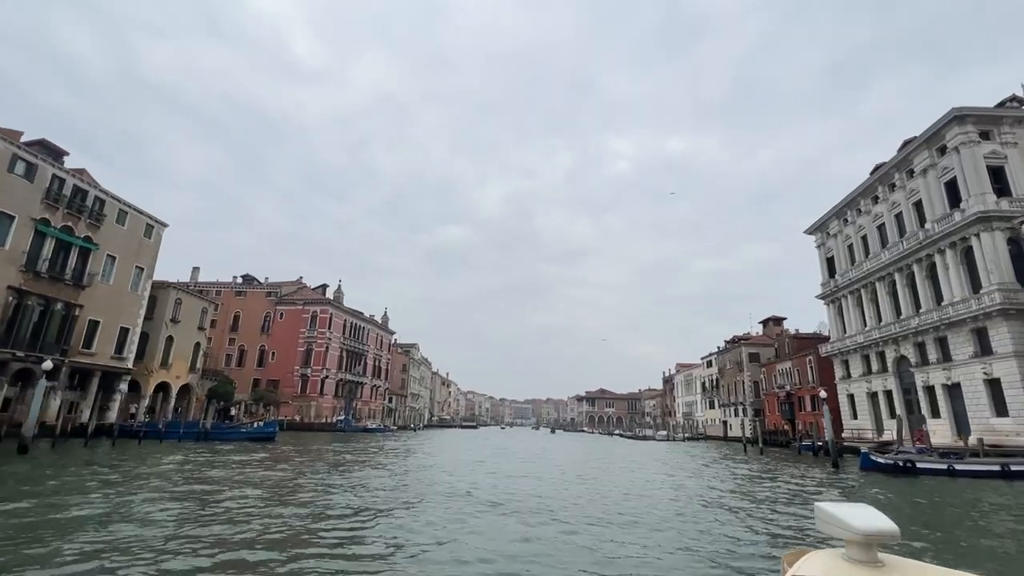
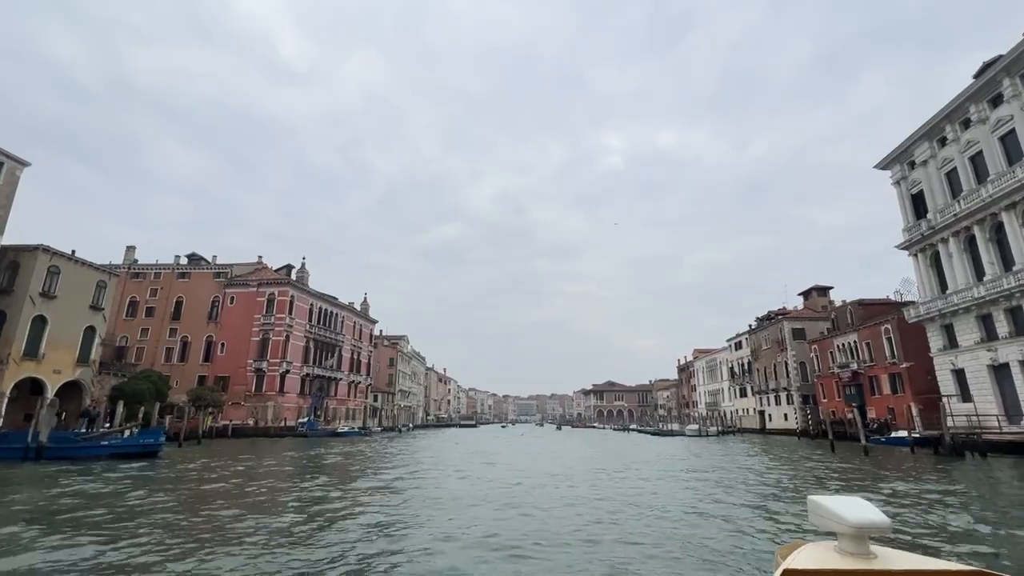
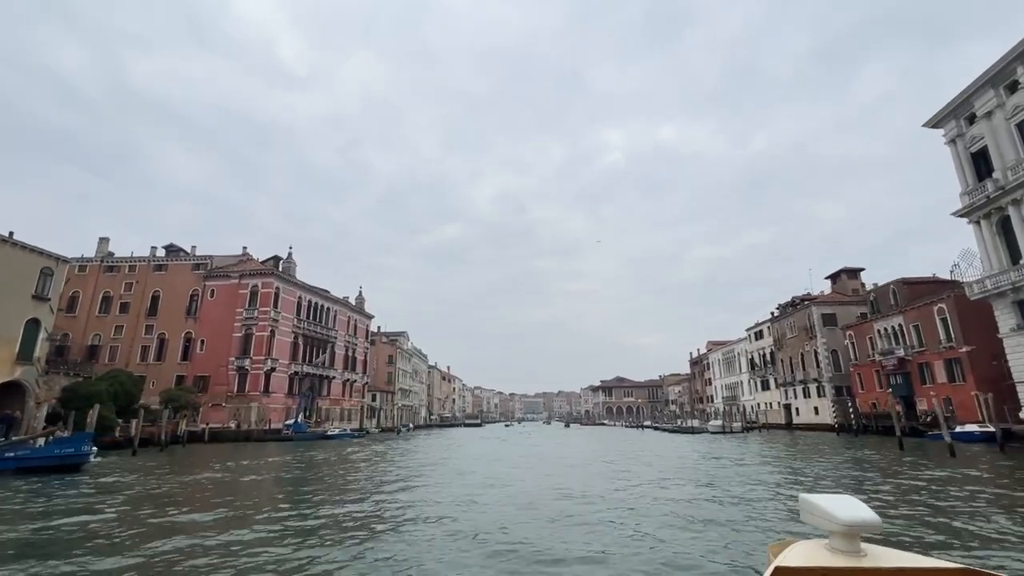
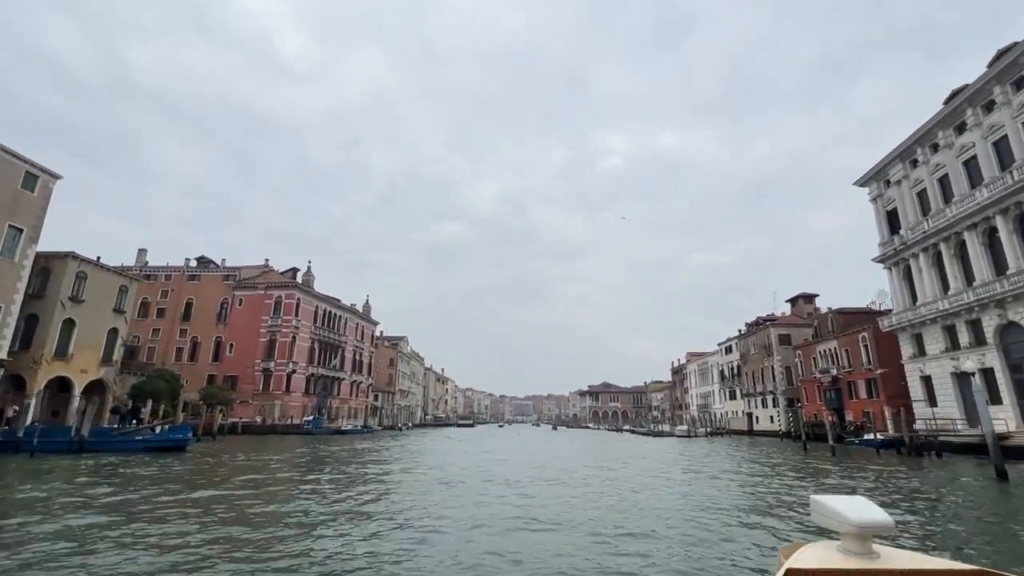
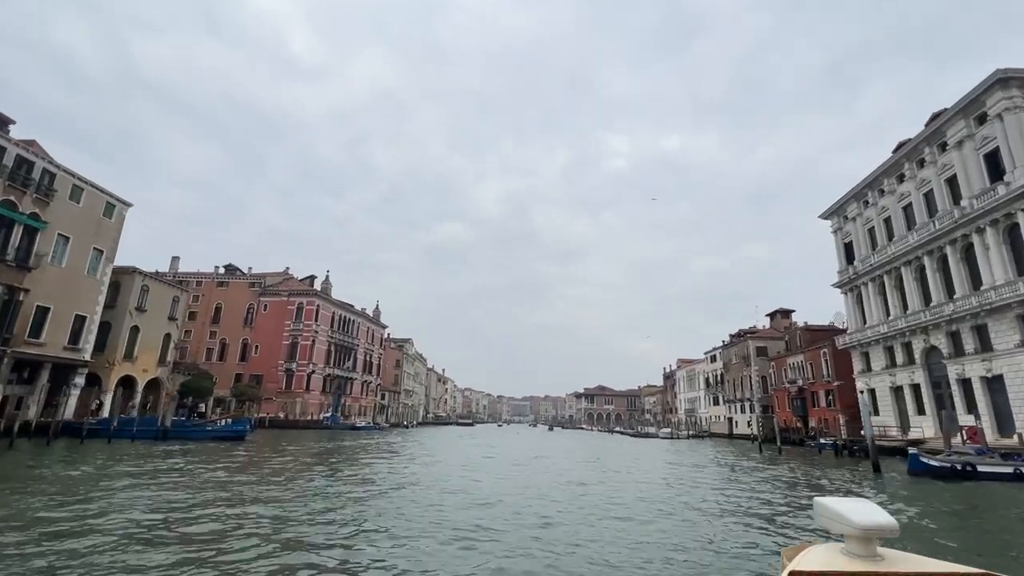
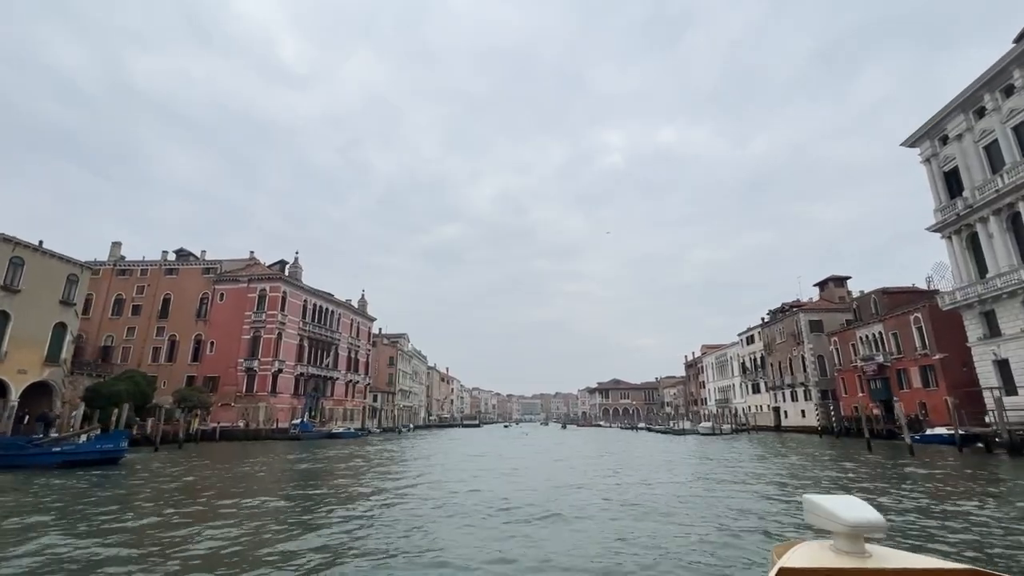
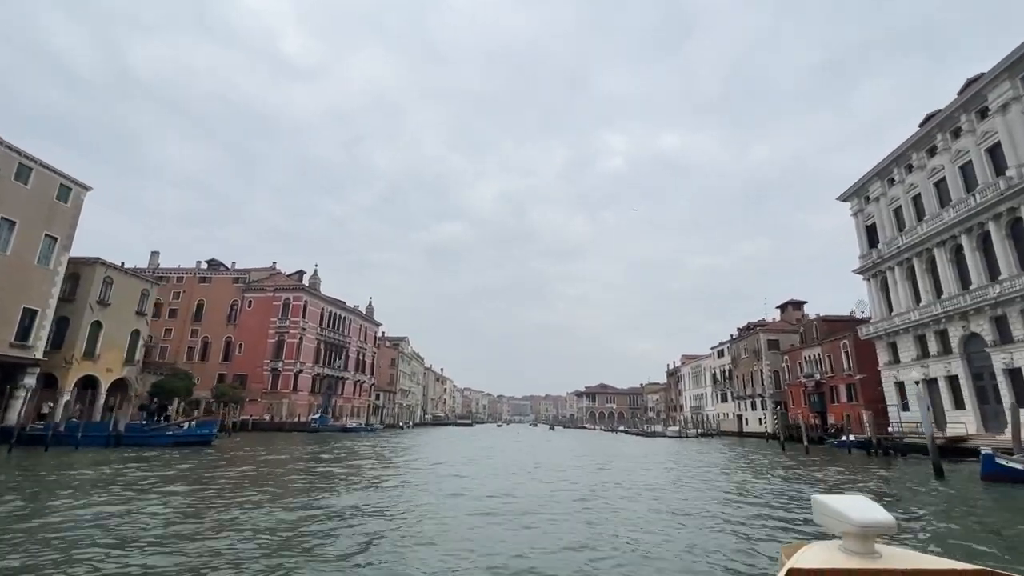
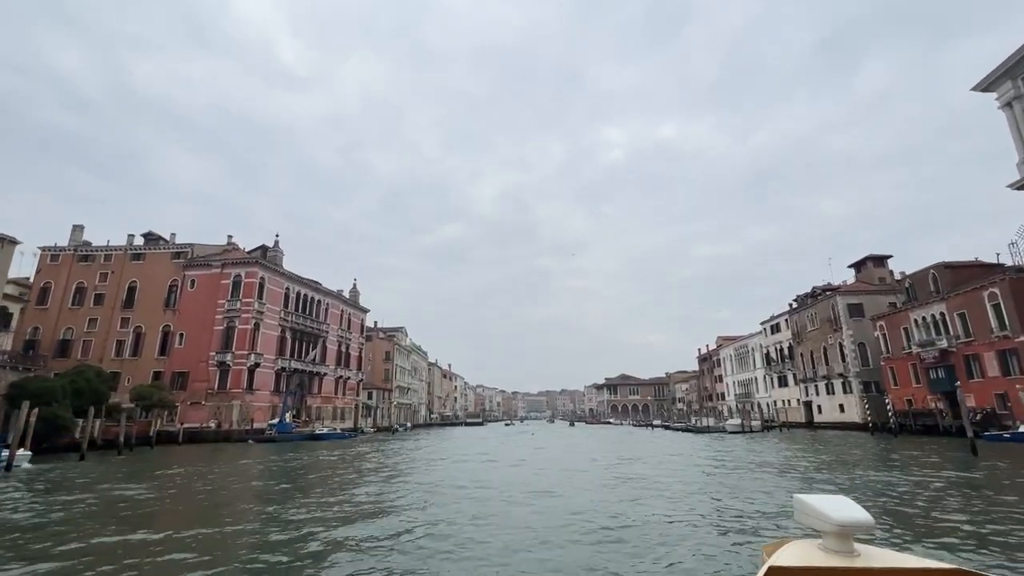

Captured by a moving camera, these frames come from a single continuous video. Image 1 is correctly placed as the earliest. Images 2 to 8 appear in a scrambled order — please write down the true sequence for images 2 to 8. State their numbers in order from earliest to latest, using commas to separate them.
5, 7, 4, 2, 6, 3, 8
